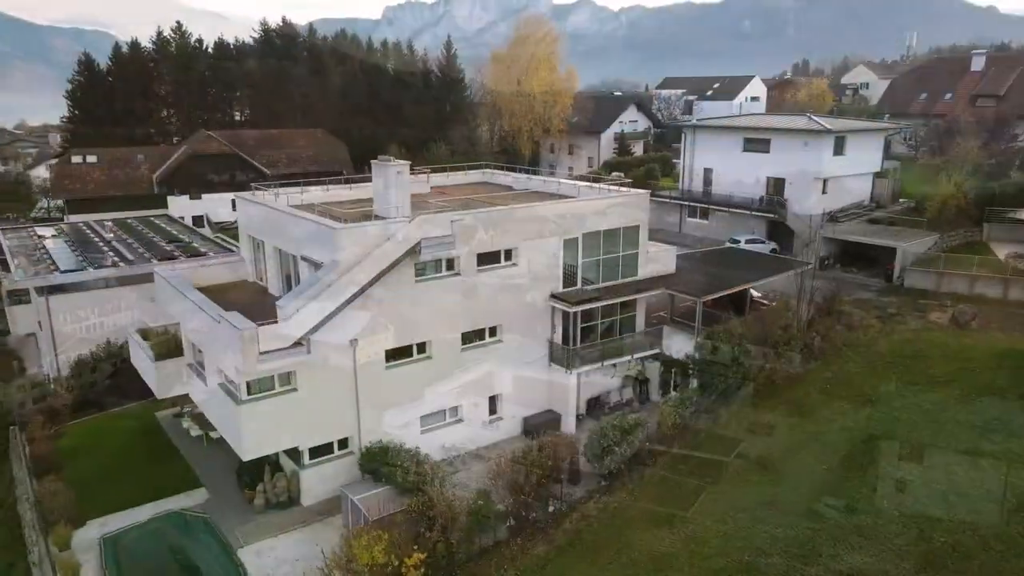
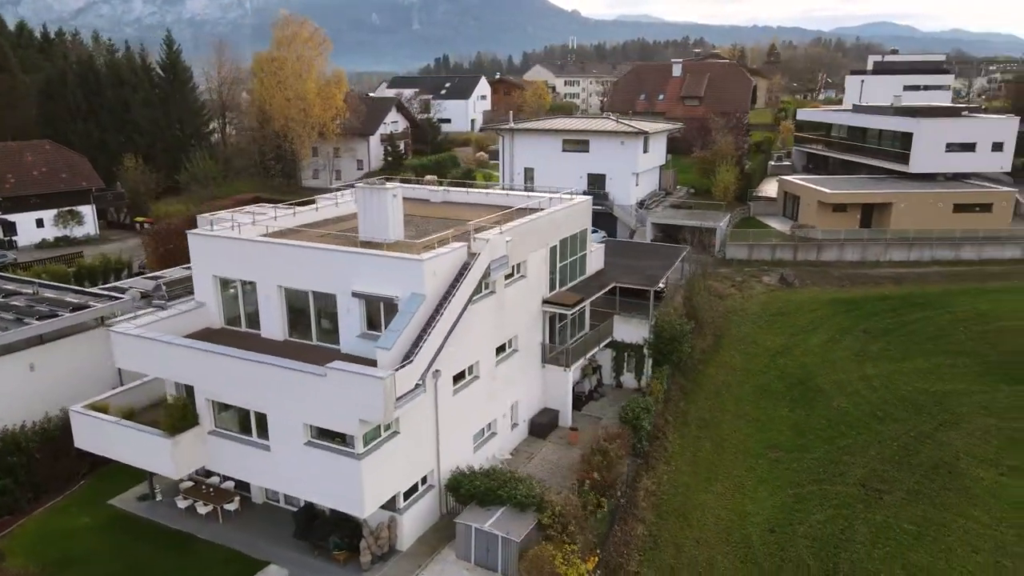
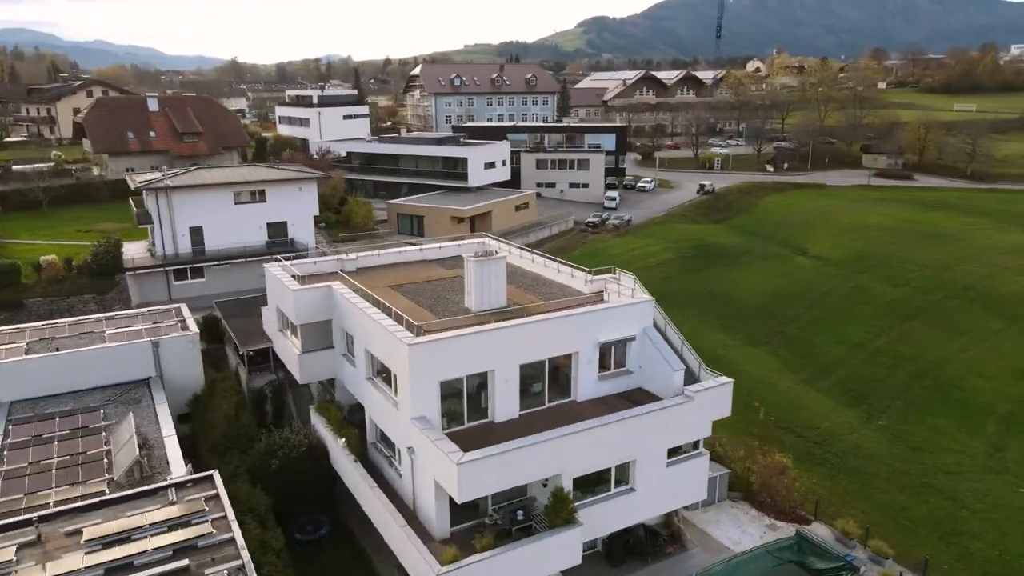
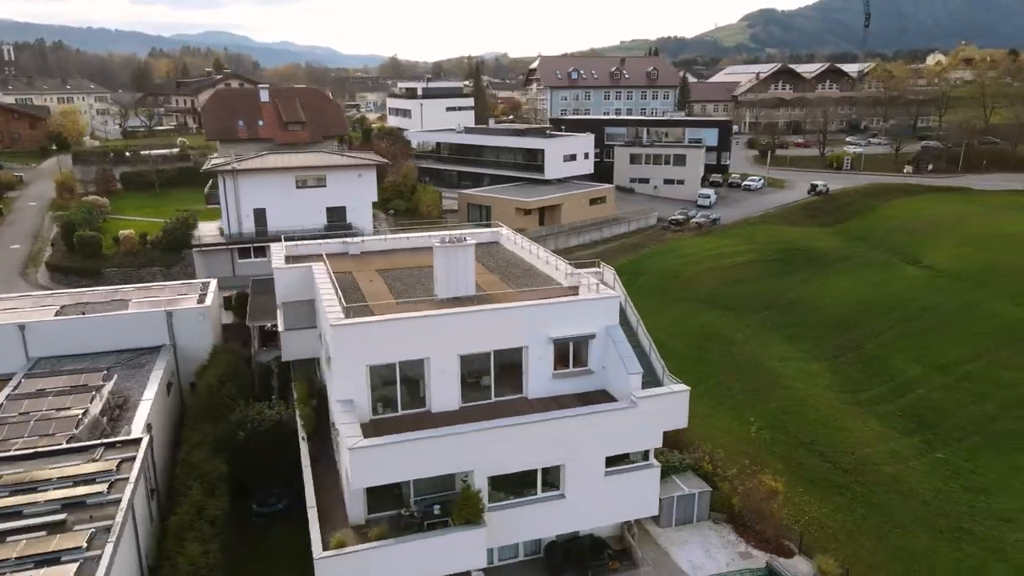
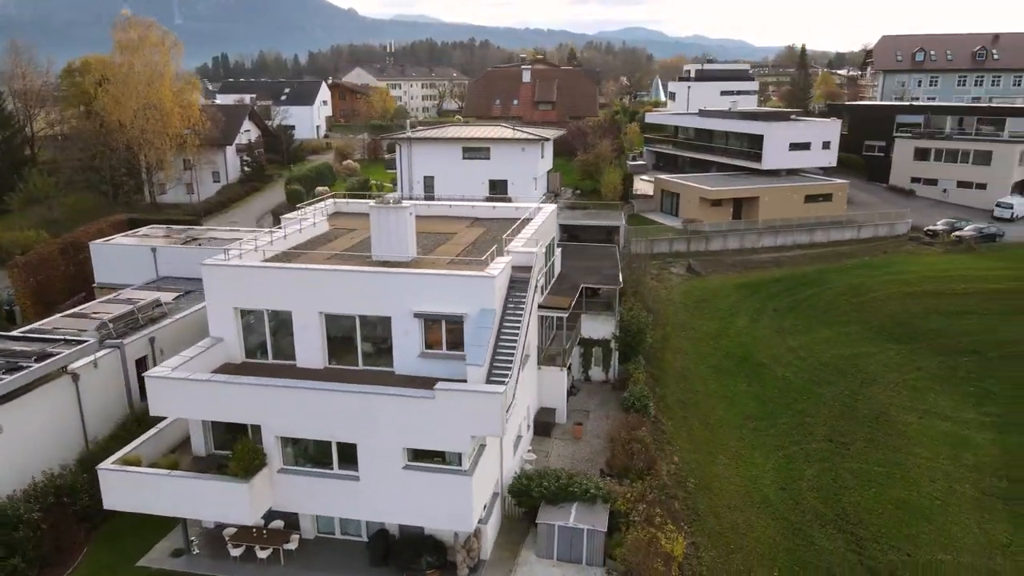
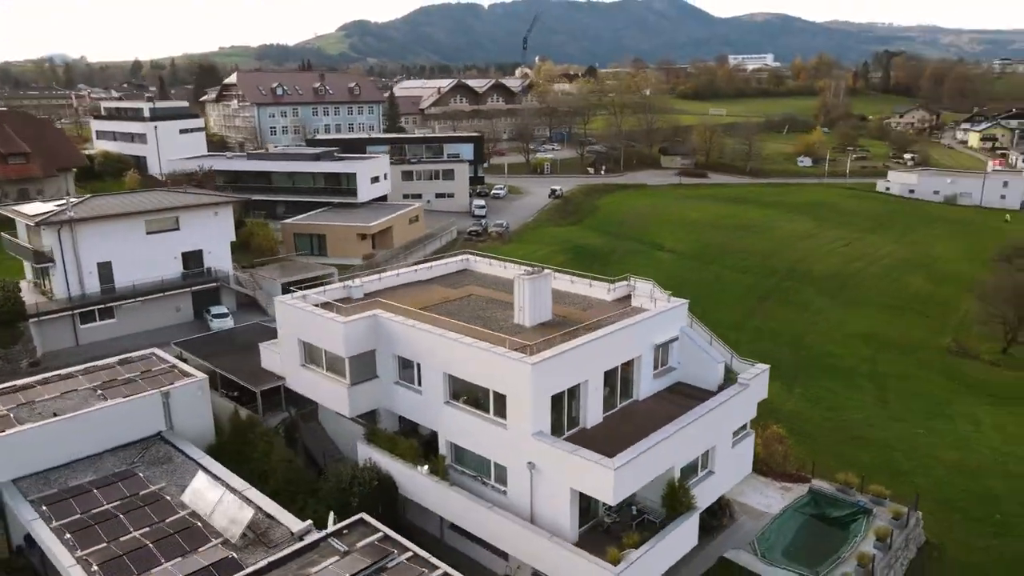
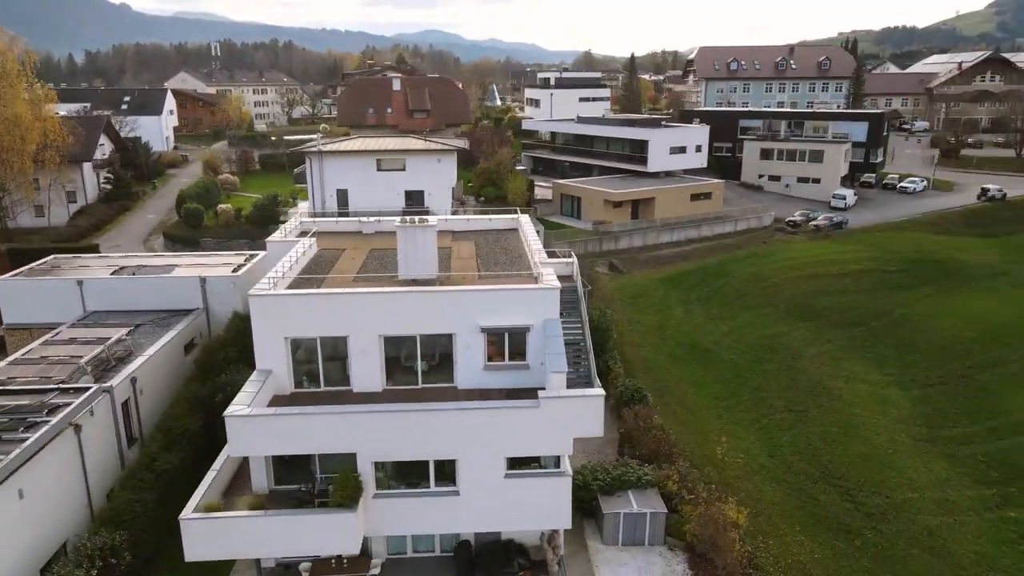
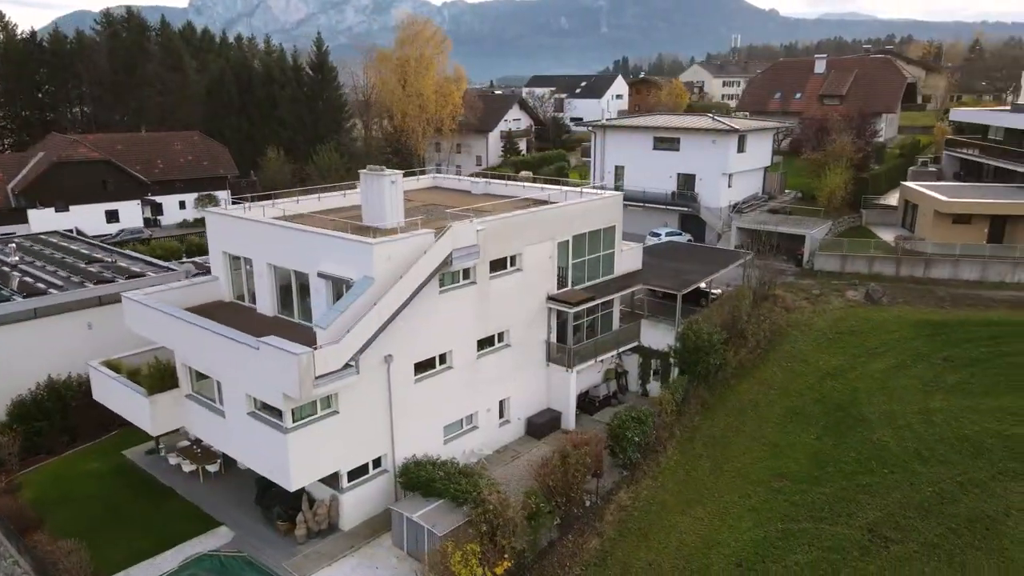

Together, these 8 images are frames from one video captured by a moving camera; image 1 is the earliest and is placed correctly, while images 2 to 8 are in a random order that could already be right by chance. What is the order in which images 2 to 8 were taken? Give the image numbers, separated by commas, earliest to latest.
8, 2, 5, 7, 4, 3, 6
